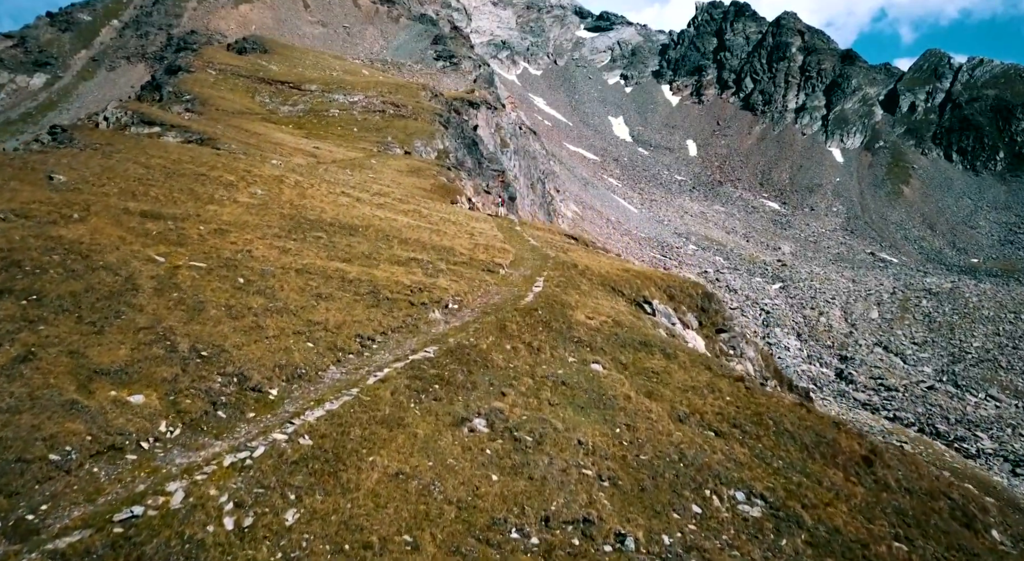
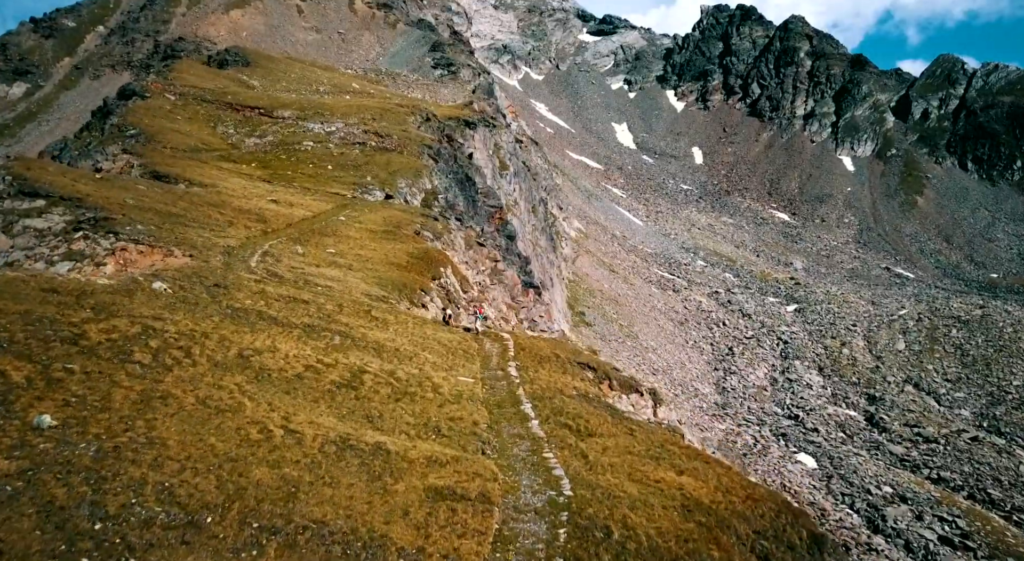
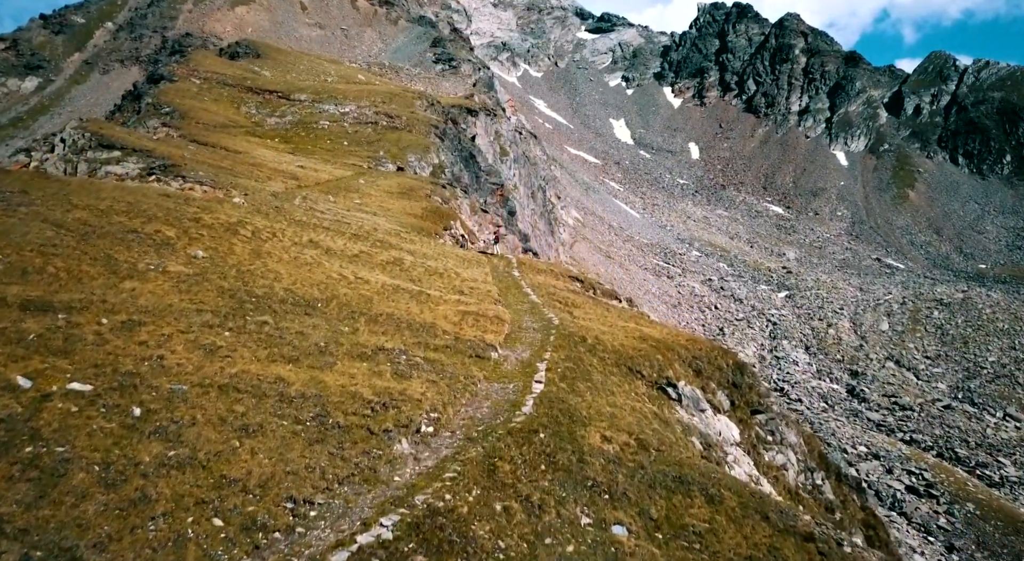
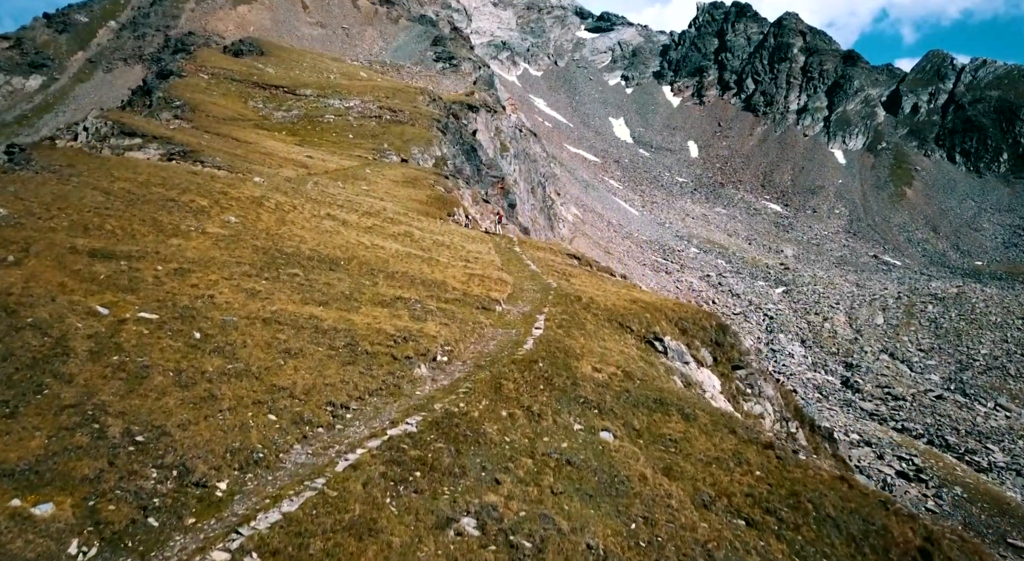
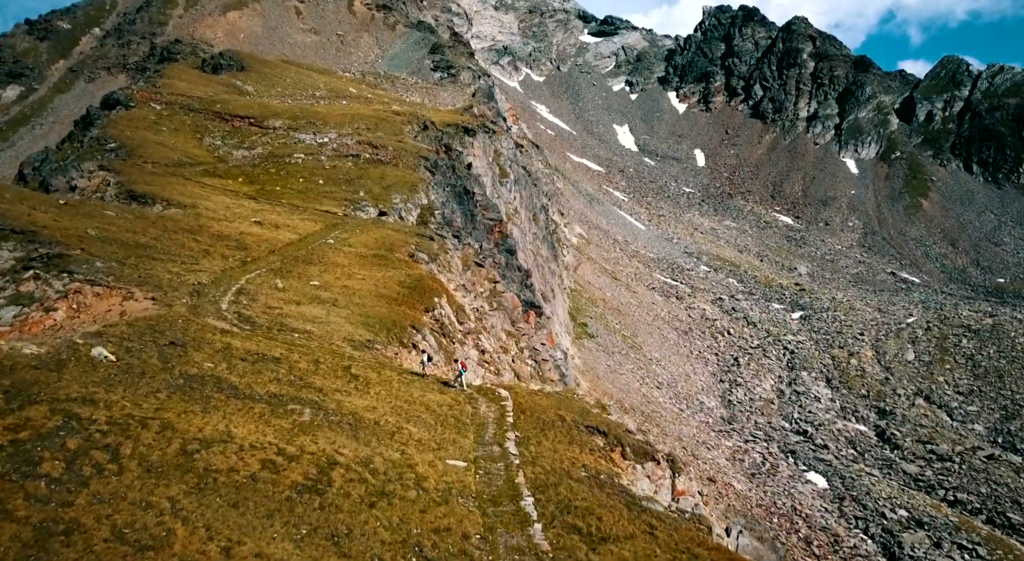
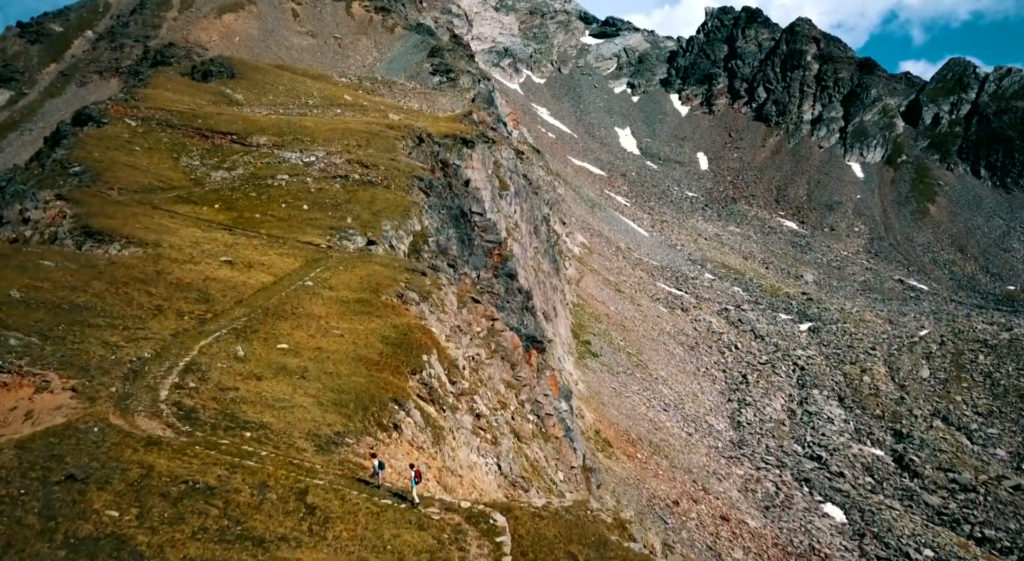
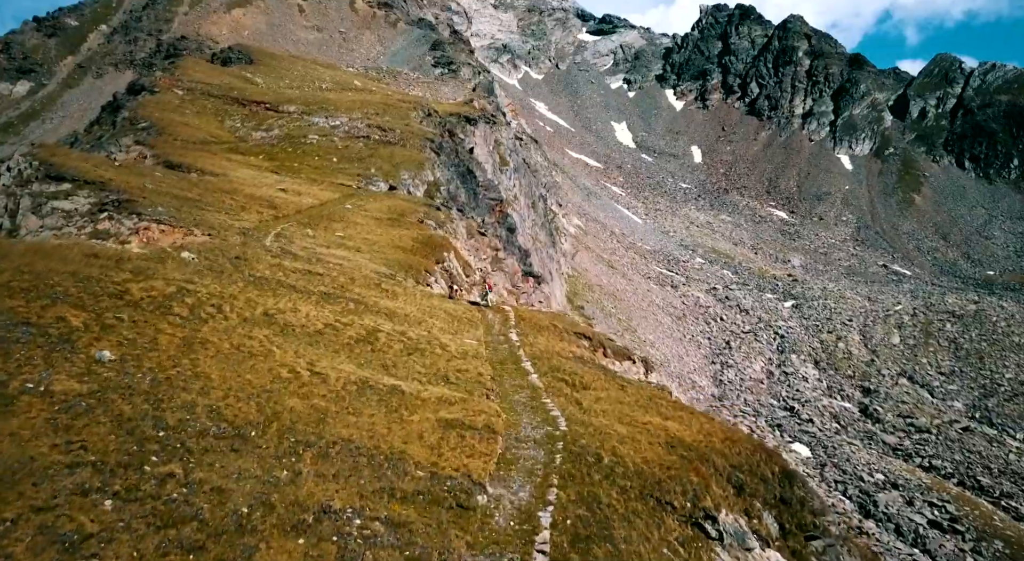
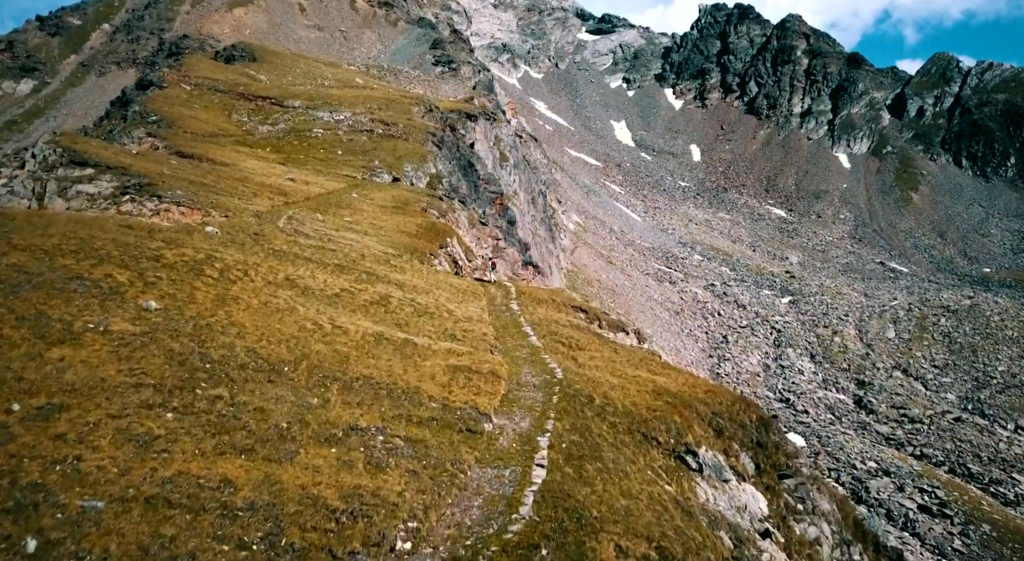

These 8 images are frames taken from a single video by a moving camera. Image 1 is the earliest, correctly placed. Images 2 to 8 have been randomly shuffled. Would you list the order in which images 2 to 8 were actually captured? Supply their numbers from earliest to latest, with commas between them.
4, 3, 8, 7, 2, 5, 6
